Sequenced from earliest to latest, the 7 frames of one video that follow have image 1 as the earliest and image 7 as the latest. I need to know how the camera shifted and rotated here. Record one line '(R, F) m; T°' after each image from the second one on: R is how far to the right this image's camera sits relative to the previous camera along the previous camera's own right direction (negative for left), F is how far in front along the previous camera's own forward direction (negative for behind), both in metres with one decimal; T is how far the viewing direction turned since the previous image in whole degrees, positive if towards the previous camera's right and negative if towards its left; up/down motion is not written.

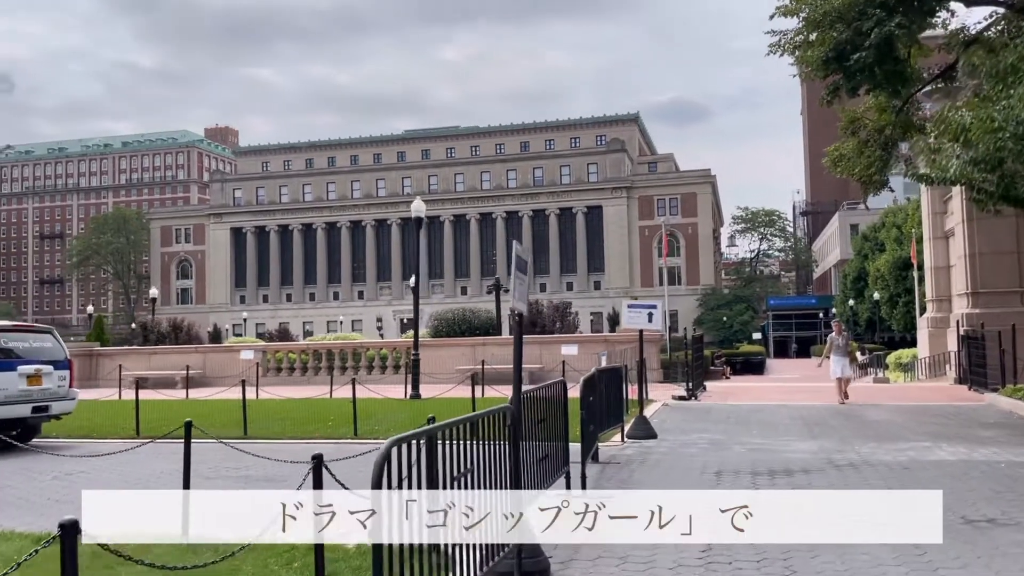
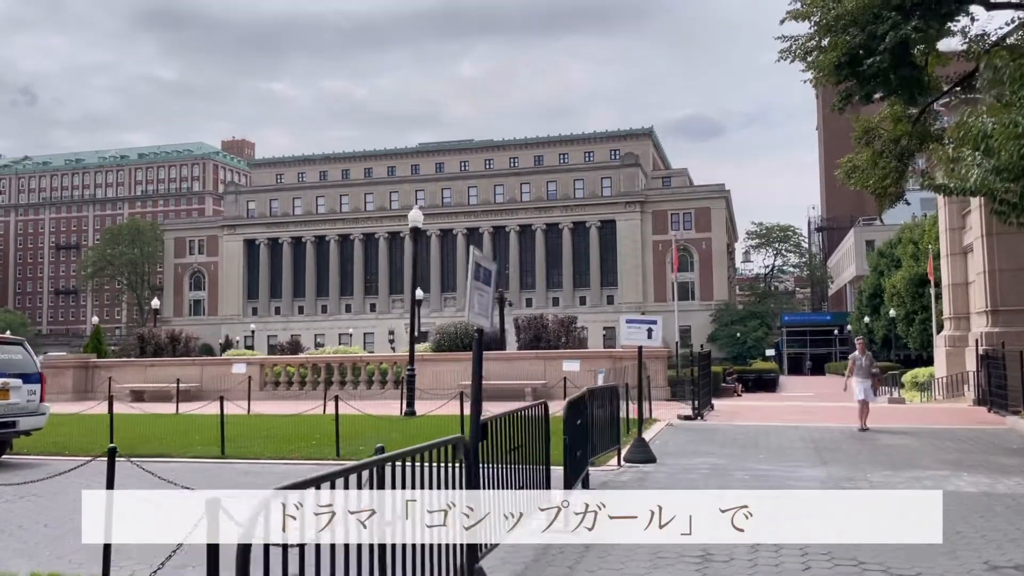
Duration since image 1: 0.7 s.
(+0.4, +0.8) m; -1°
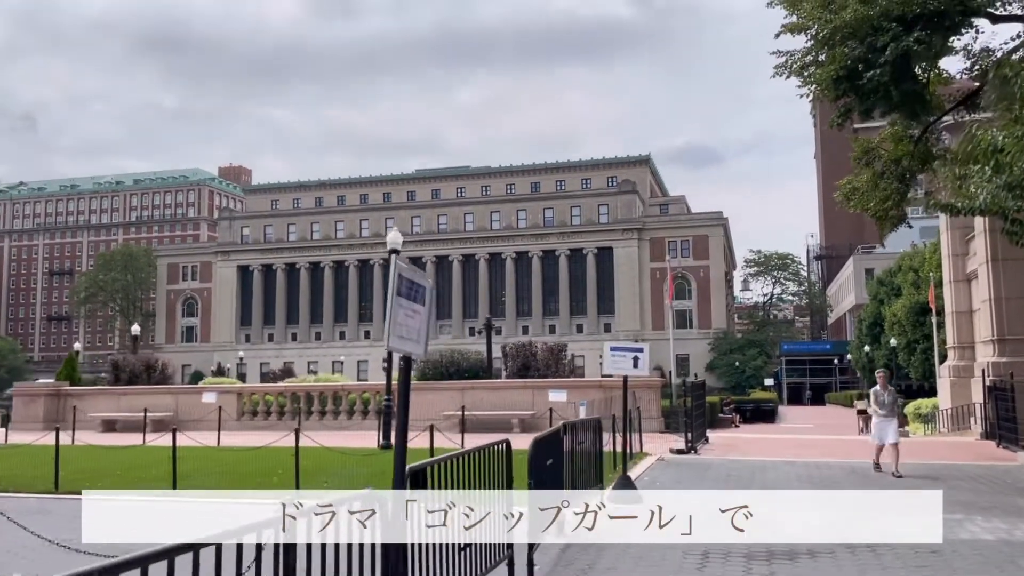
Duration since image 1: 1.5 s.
(+0.4, +1.0) m; 0°
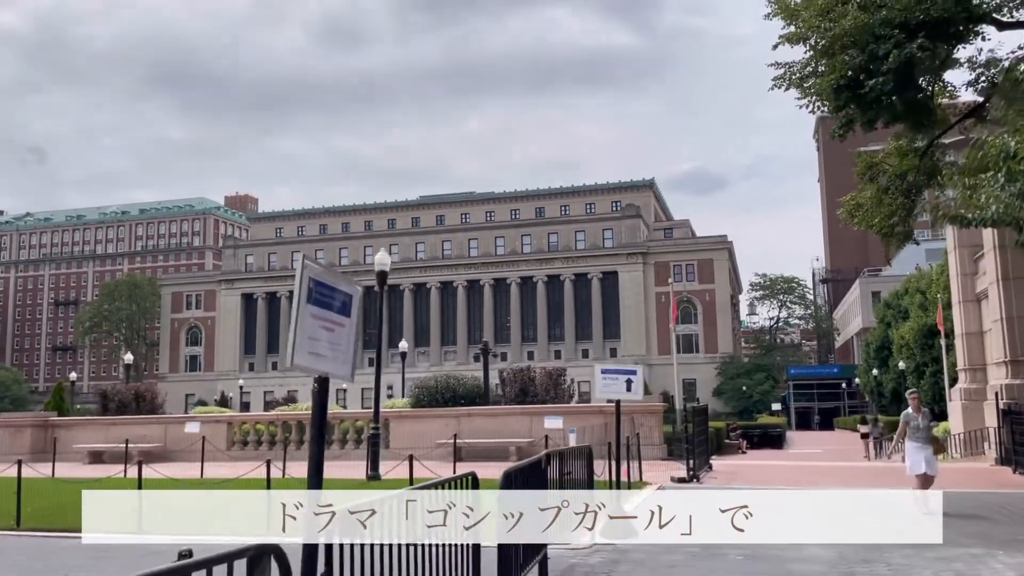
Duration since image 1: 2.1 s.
(+0.3, +0.7) m; 0°
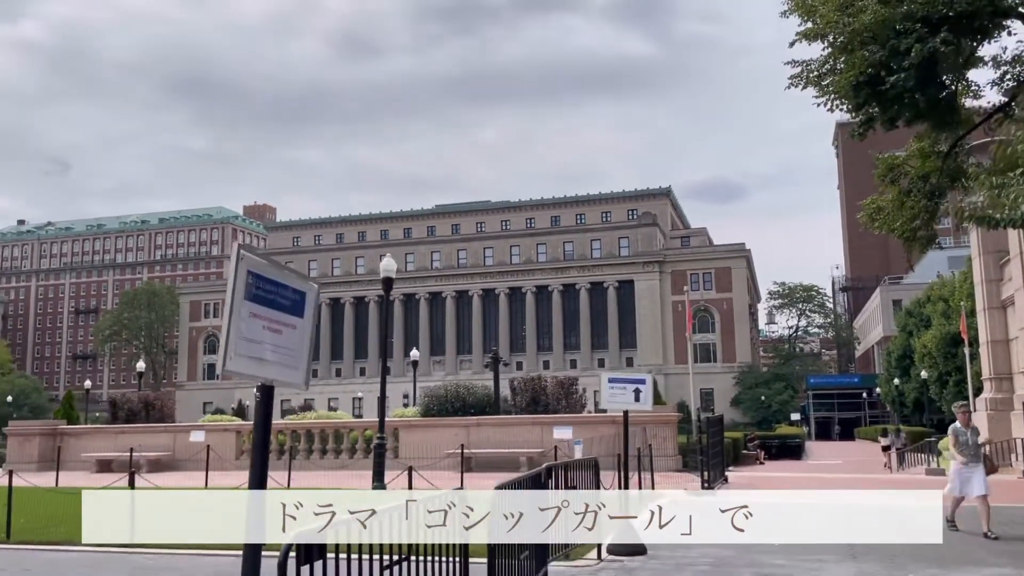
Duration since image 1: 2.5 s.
(+0.2, +0.5) m; -1°
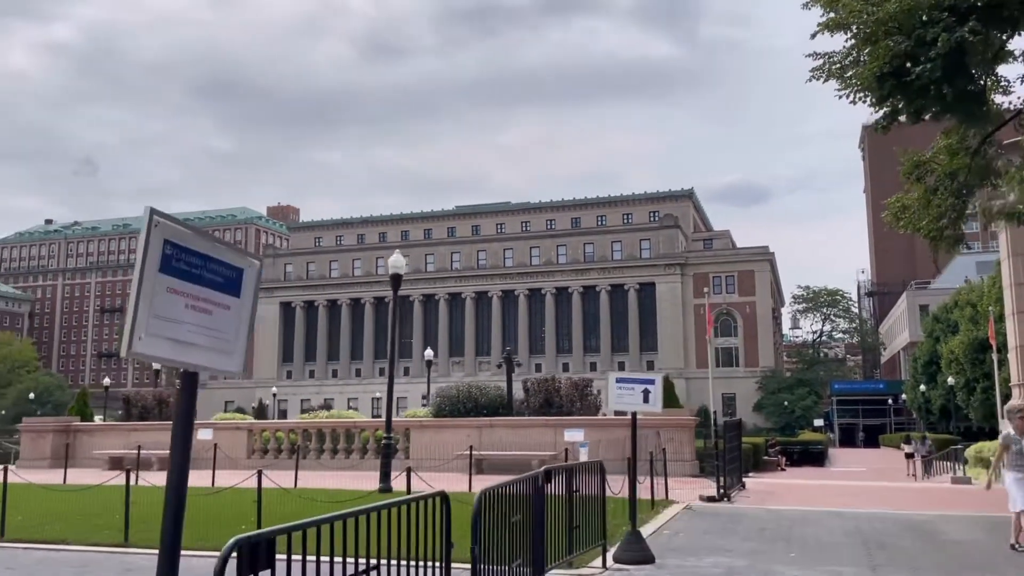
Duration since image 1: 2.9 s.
(+0.2, +0.4) m; -1°
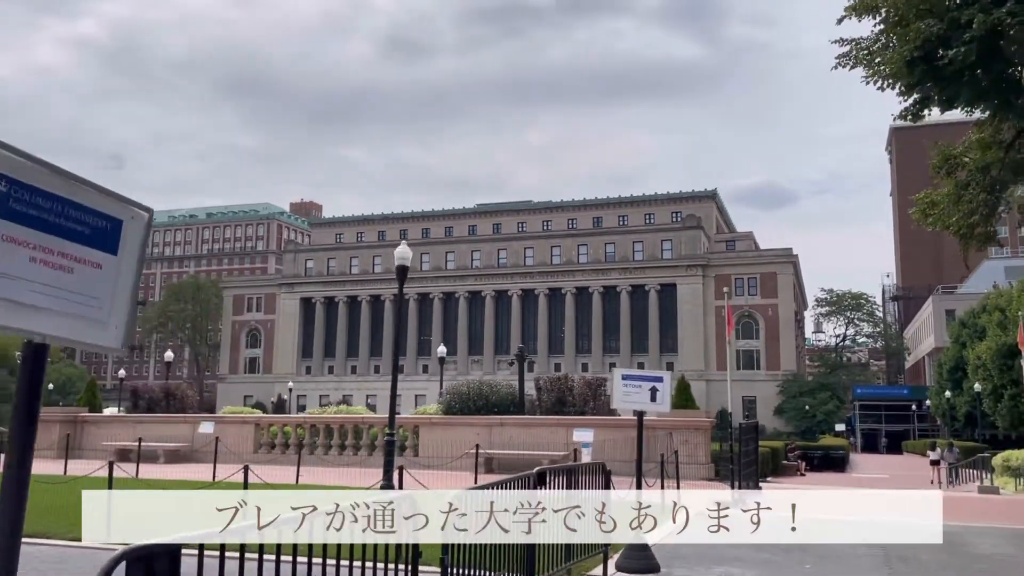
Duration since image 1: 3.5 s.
(+0.3, +0.6) m; -1°
